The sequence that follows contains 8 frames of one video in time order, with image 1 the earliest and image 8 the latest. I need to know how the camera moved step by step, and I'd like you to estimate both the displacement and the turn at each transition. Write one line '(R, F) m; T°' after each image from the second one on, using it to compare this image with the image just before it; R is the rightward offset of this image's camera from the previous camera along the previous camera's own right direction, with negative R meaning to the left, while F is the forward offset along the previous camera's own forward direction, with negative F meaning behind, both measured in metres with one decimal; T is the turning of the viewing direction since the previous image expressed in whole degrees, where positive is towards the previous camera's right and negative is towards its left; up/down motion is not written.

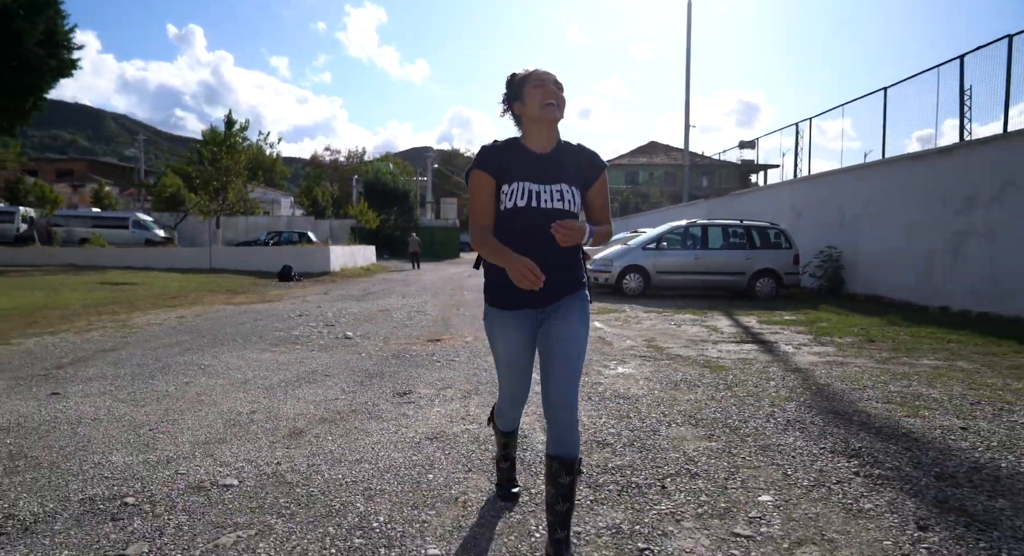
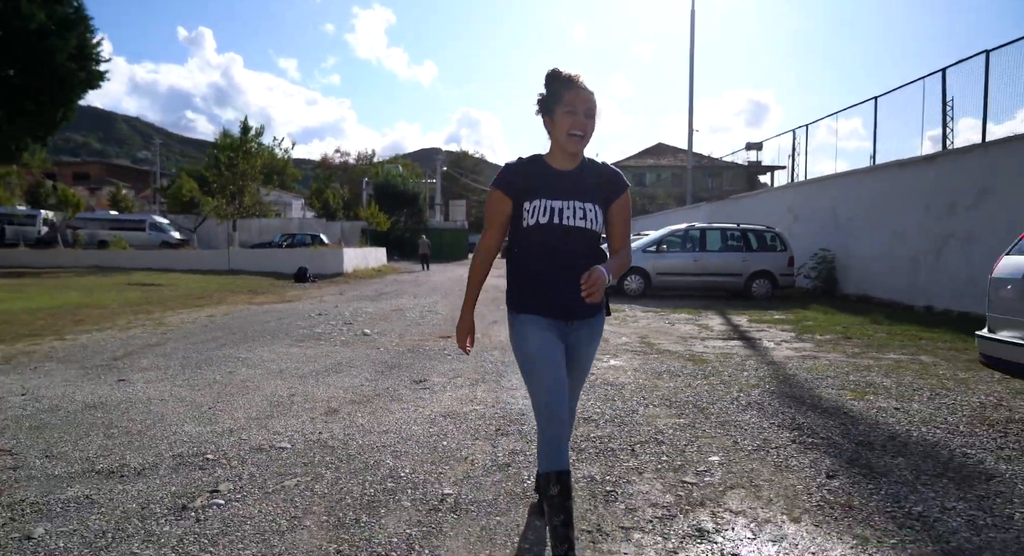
(+0.1, -0.8) m; -1°
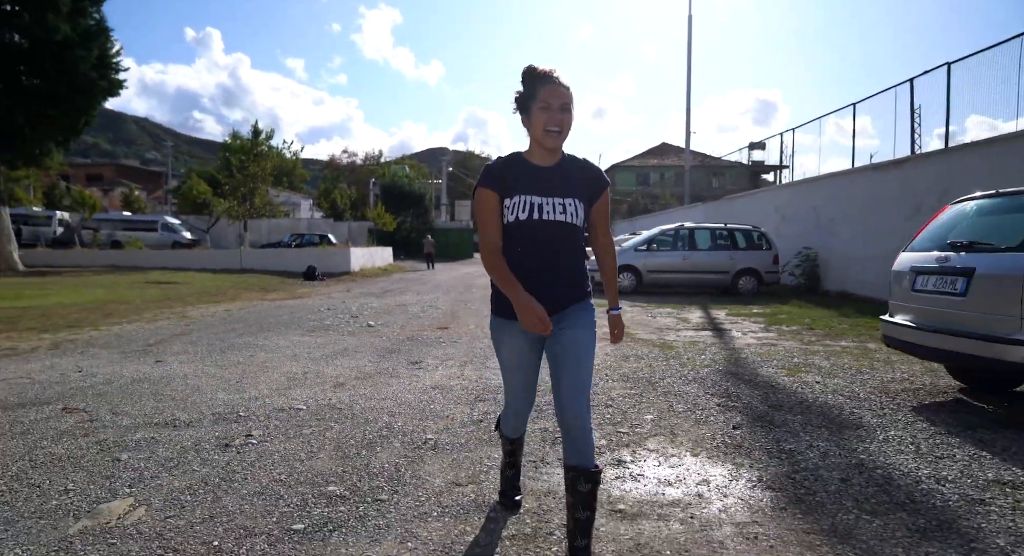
(+0.3, -0.9) m; -1°
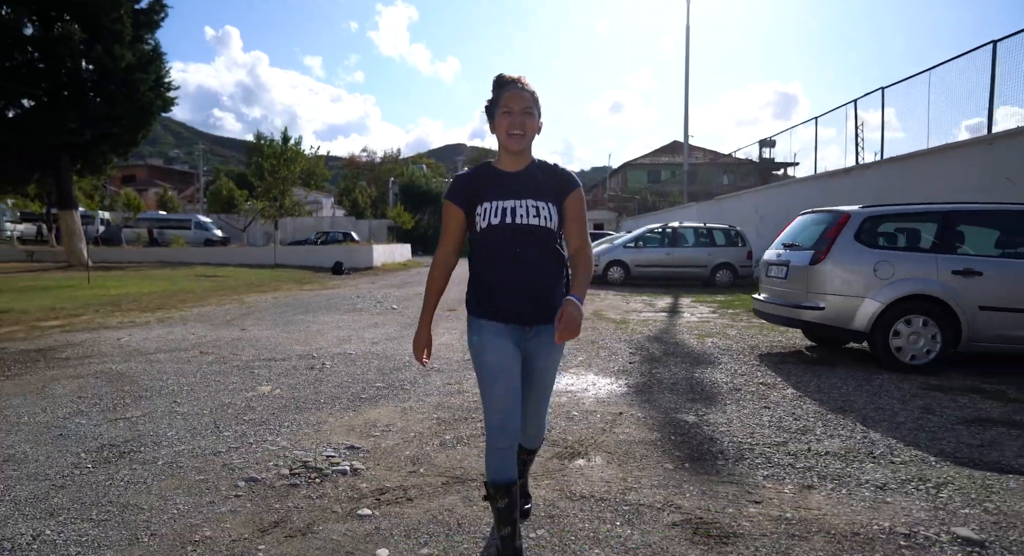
(+0.5, -2.3) m; -2°
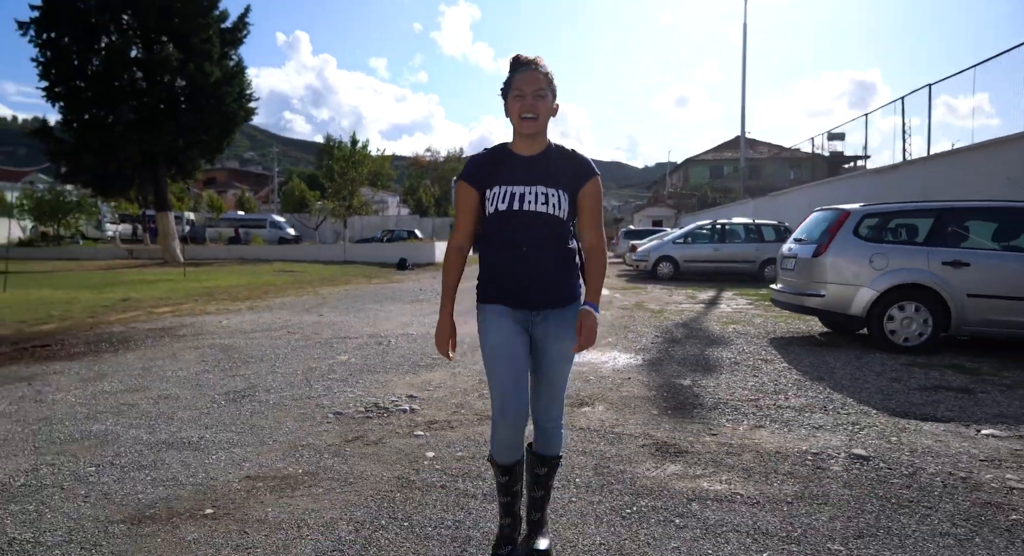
(+0.3, -1.0) m; -6°
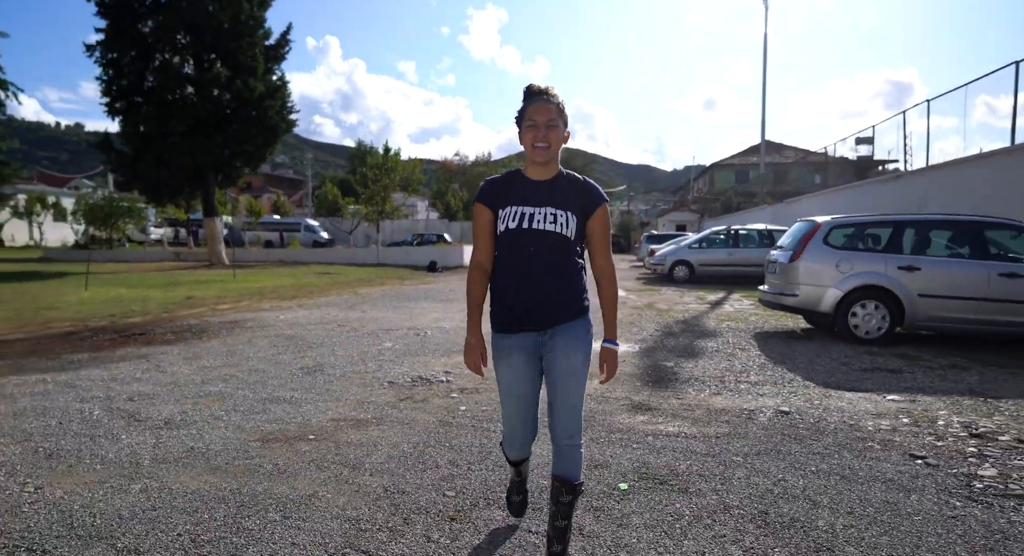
(+0.1, -1.2) m; -3°
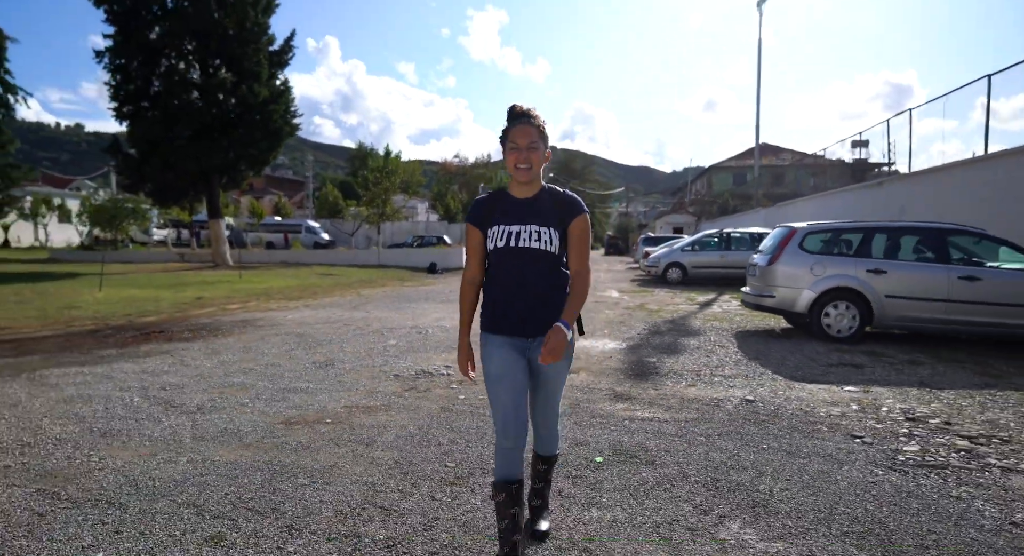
(0.0, -0.6) m; 0°
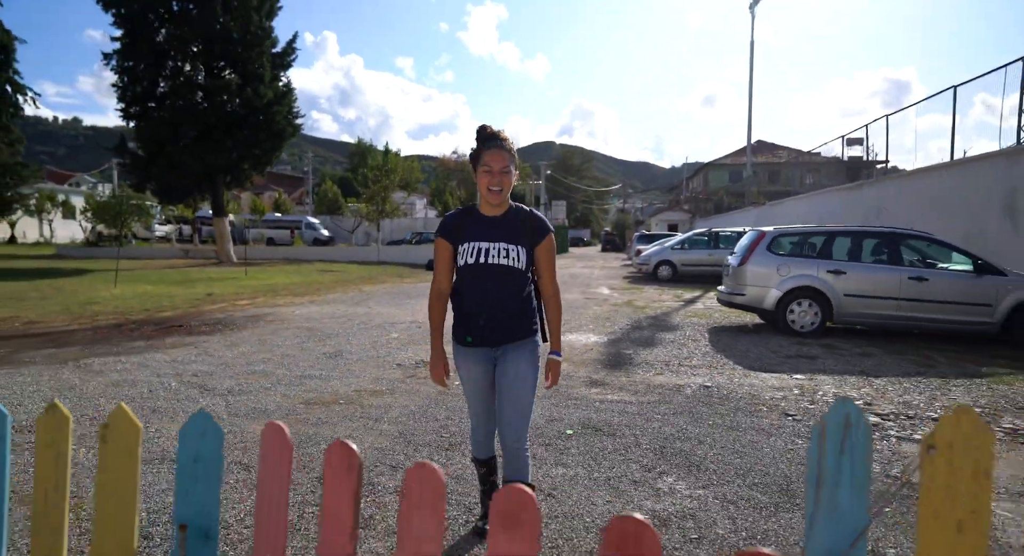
(+0.1, -0.8) m; 0°
